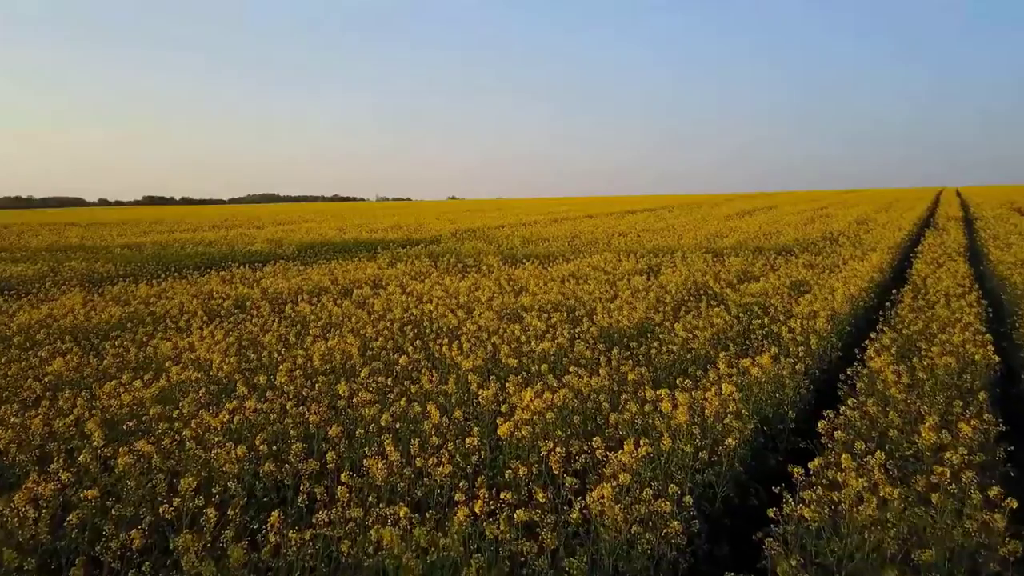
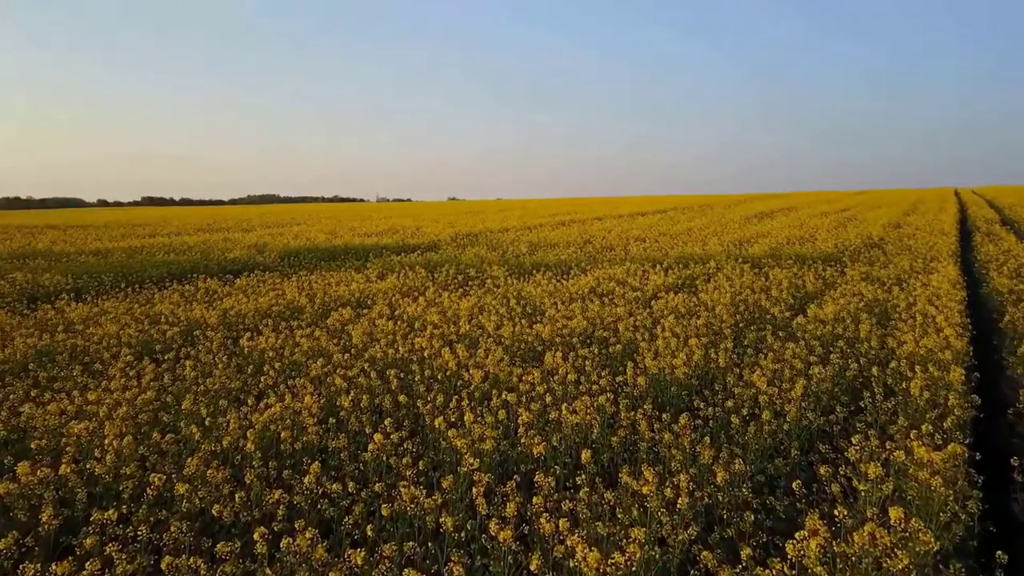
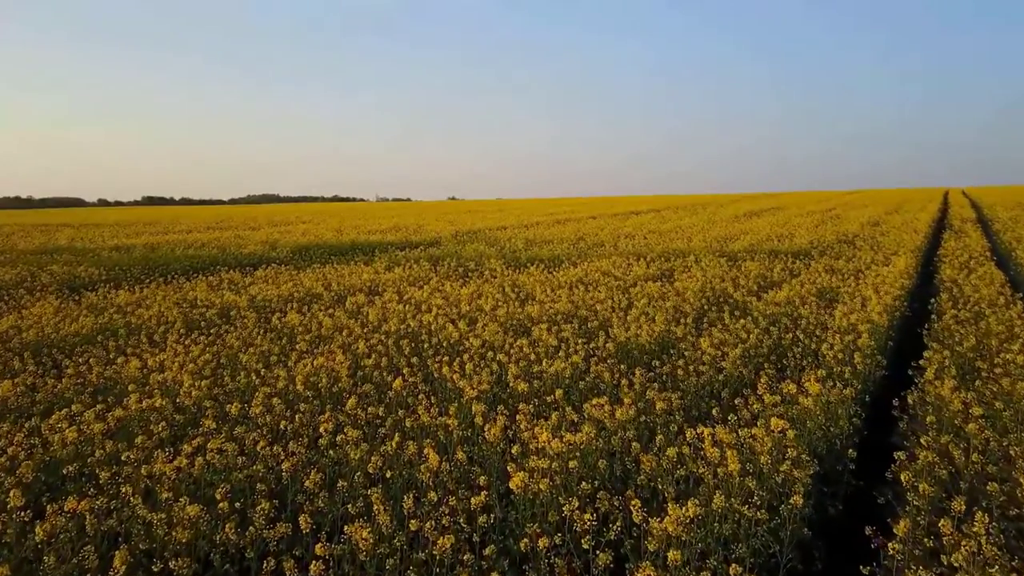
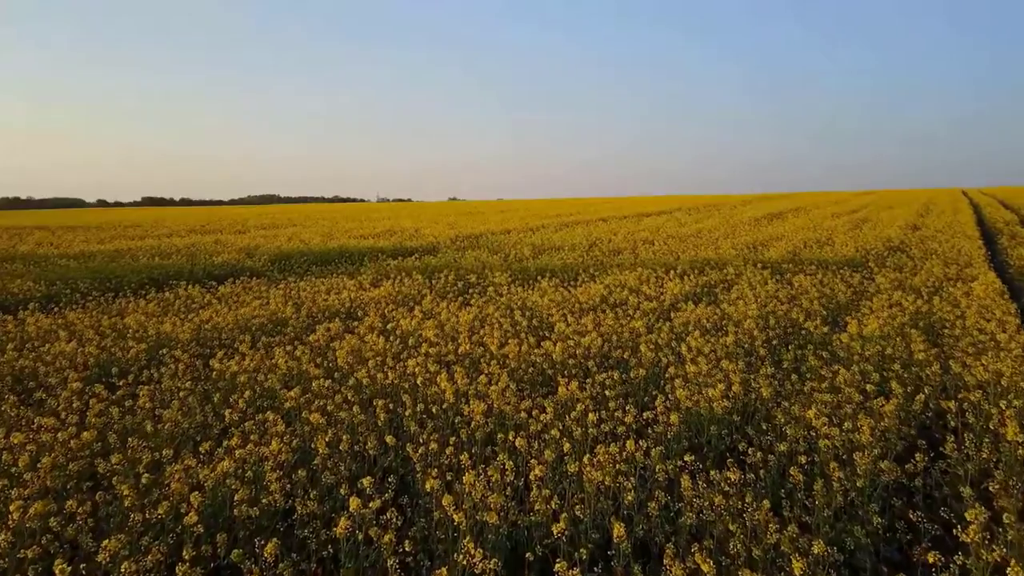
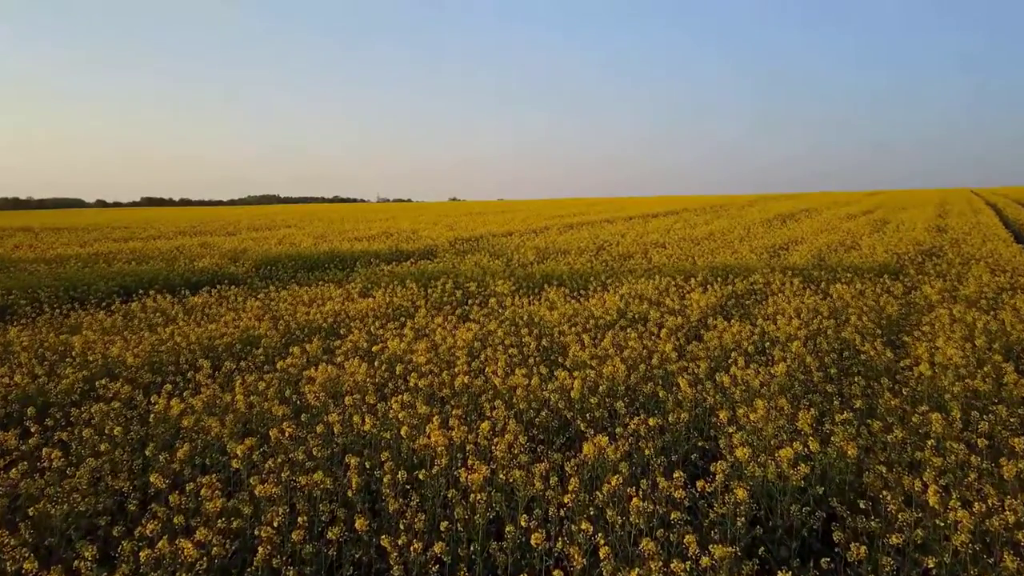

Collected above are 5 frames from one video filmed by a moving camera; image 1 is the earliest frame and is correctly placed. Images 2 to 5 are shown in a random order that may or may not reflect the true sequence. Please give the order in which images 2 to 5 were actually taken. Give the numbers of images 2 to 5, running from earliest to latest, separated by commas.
3, 2, 4, 5
